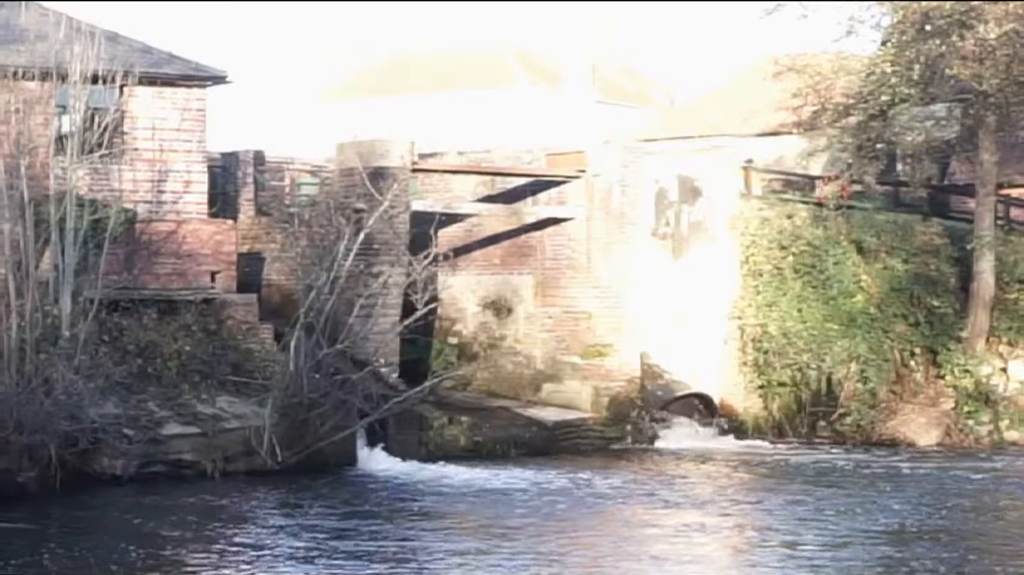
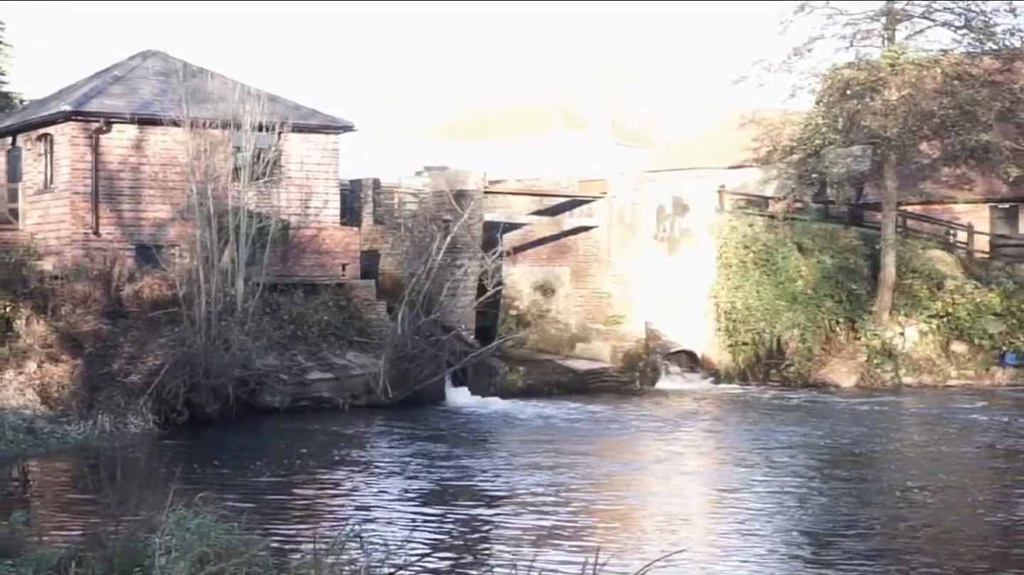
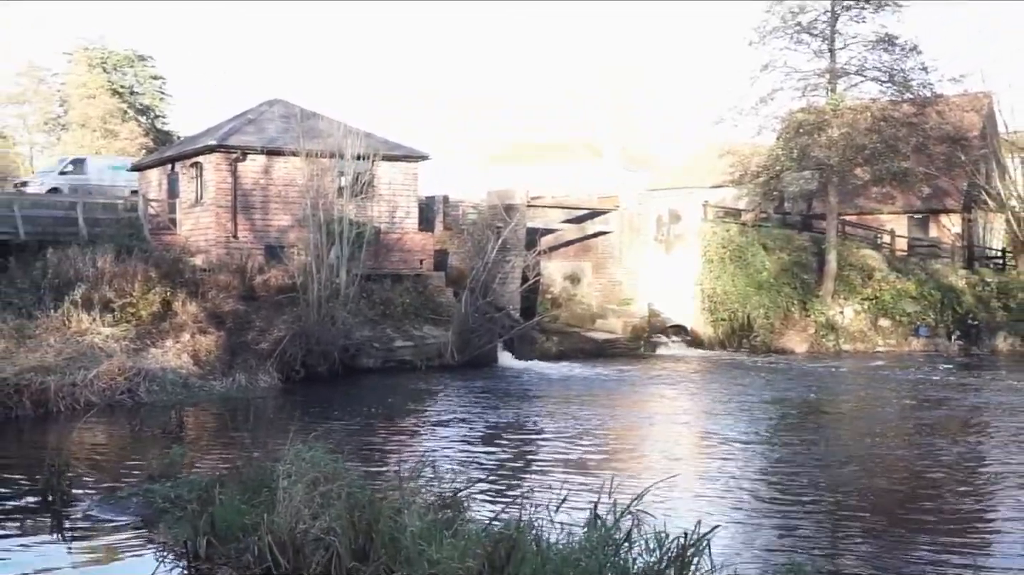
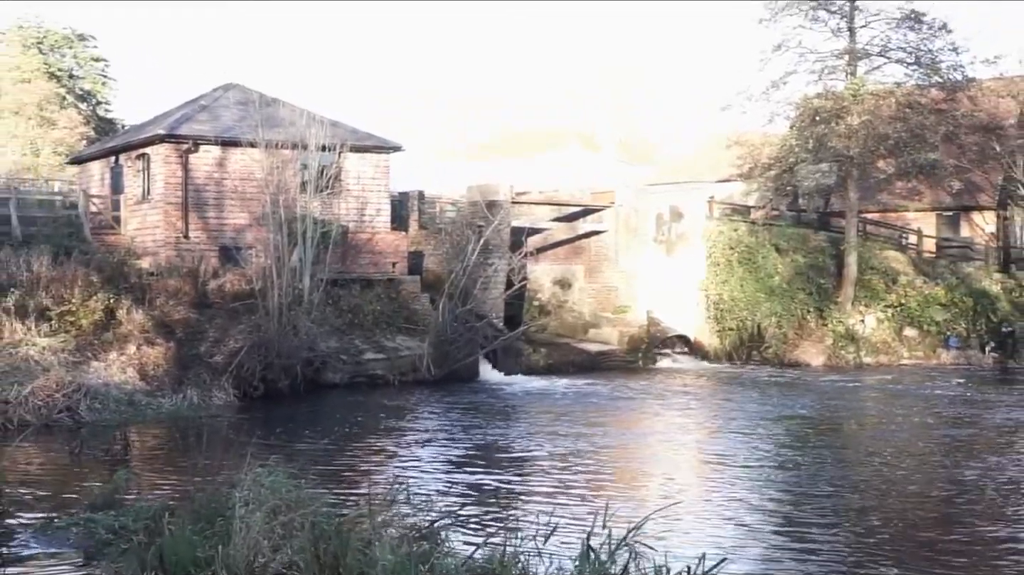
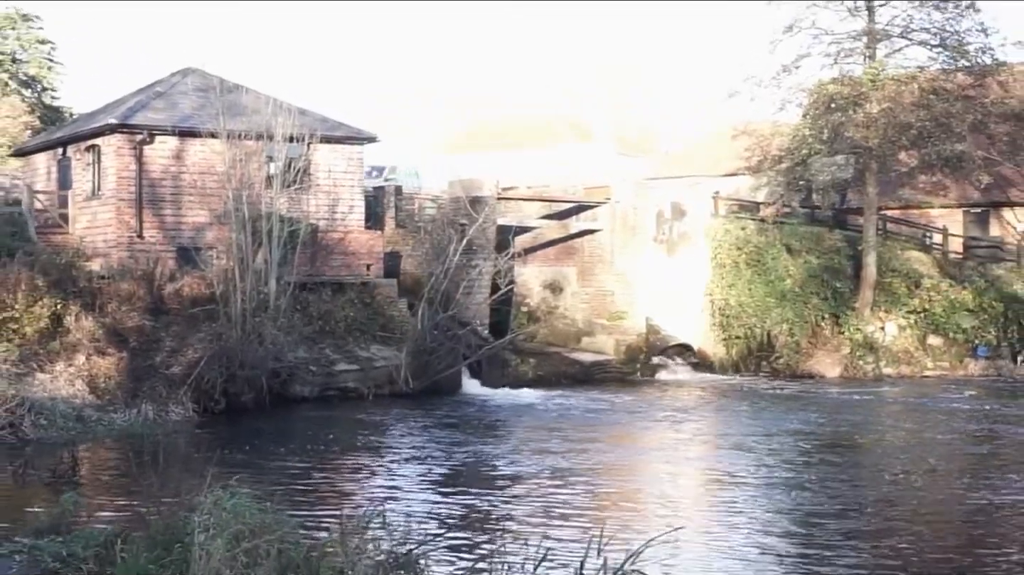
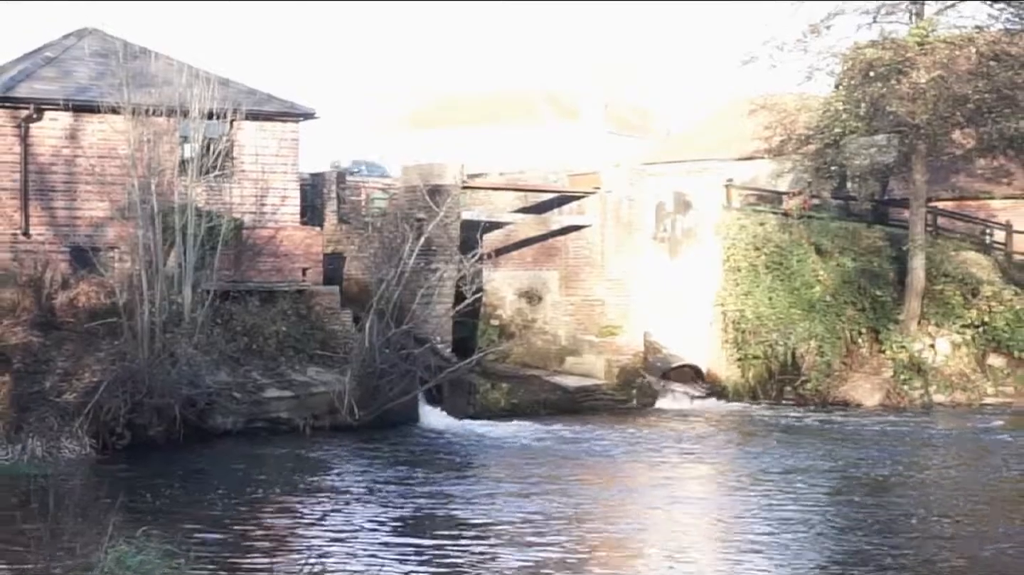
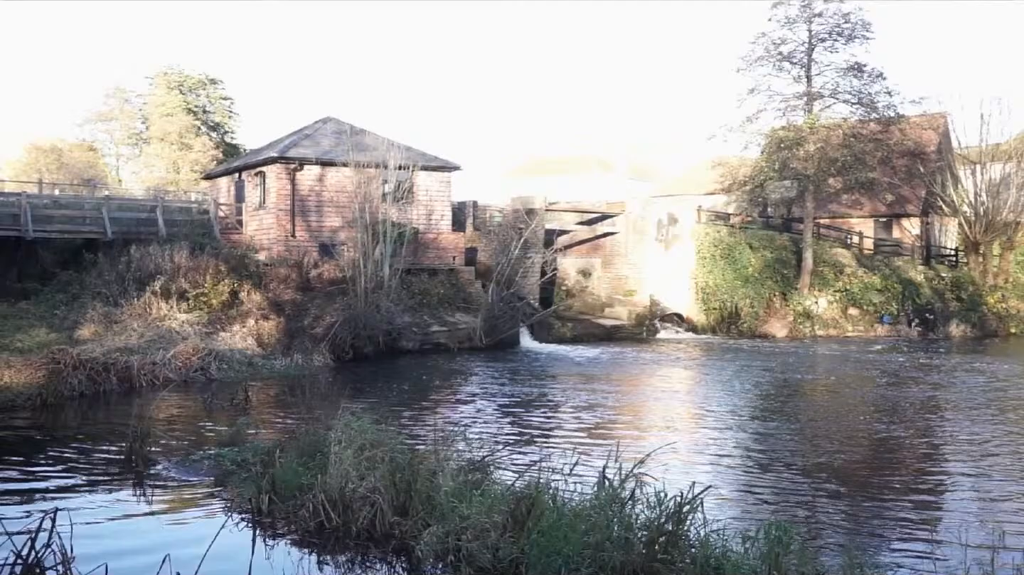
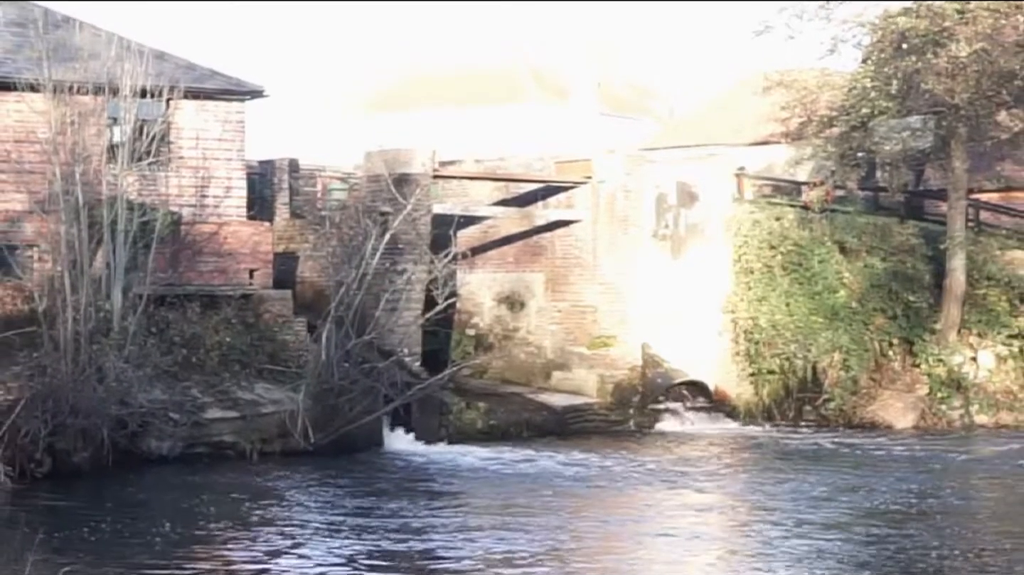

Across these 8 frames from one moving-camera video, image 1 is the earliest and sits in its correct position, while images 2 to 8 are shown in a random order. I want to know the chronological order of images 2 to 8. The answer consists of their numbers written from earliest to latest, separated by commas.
8, 6, 2, 5, 4, 3, 7
